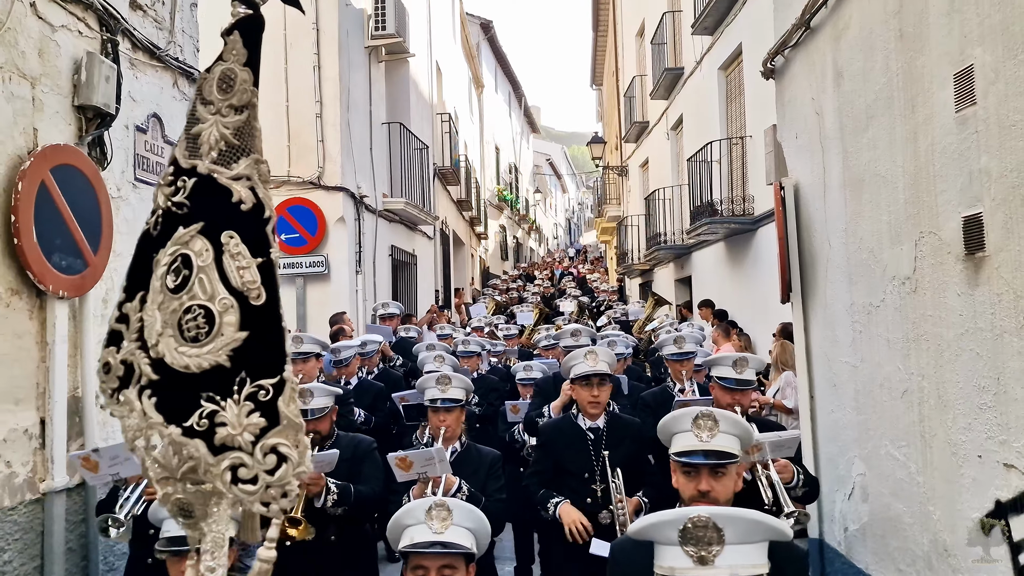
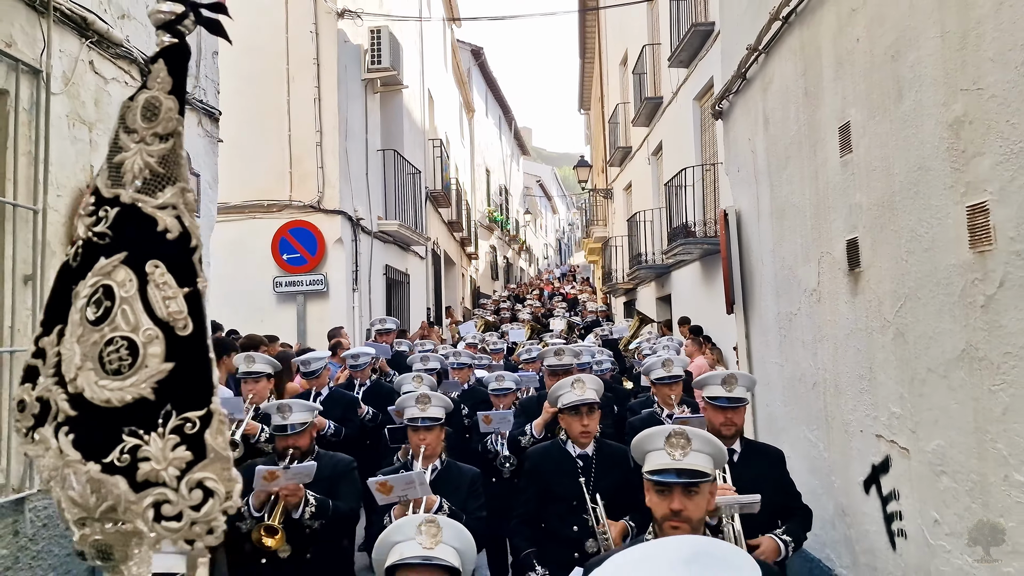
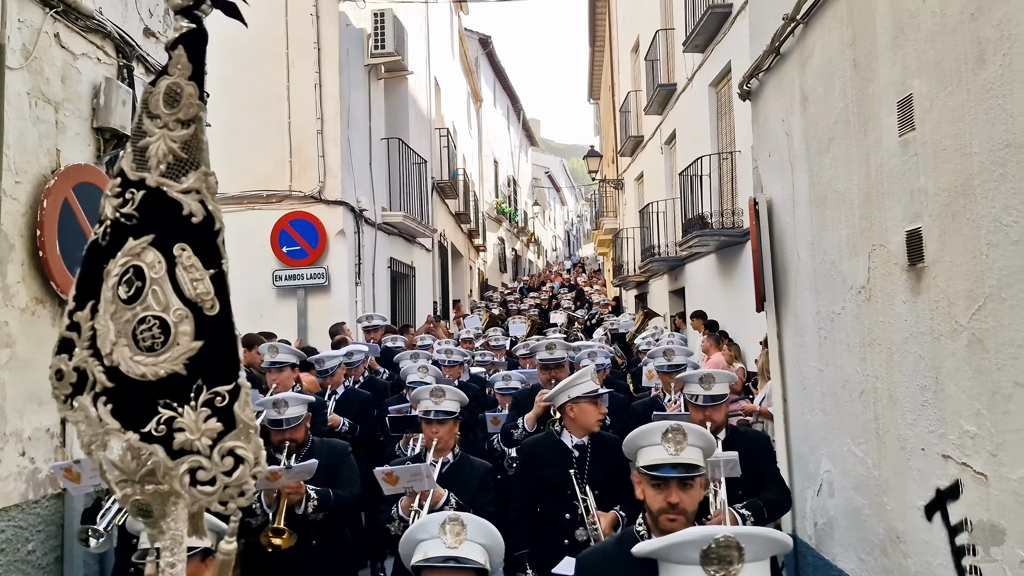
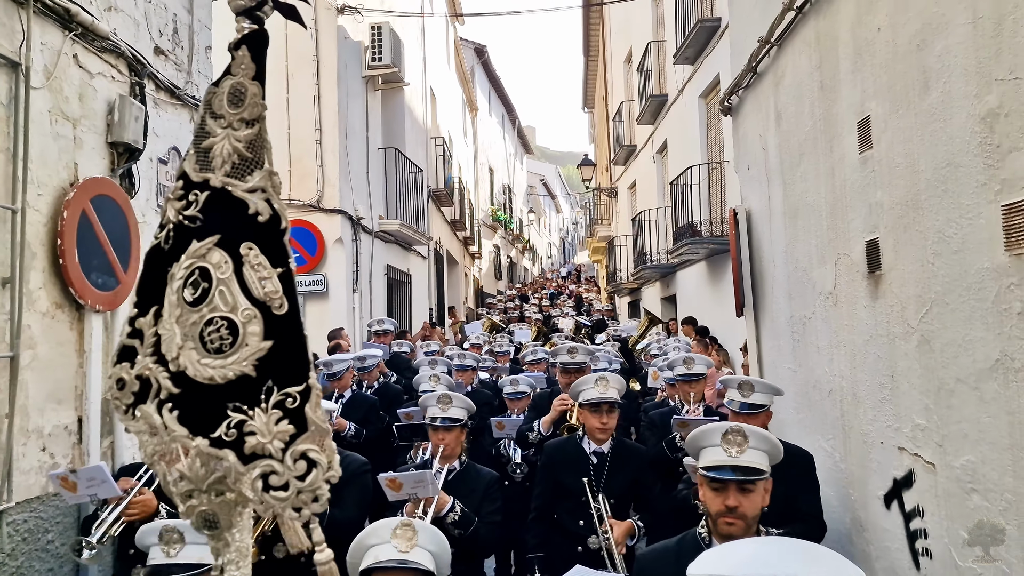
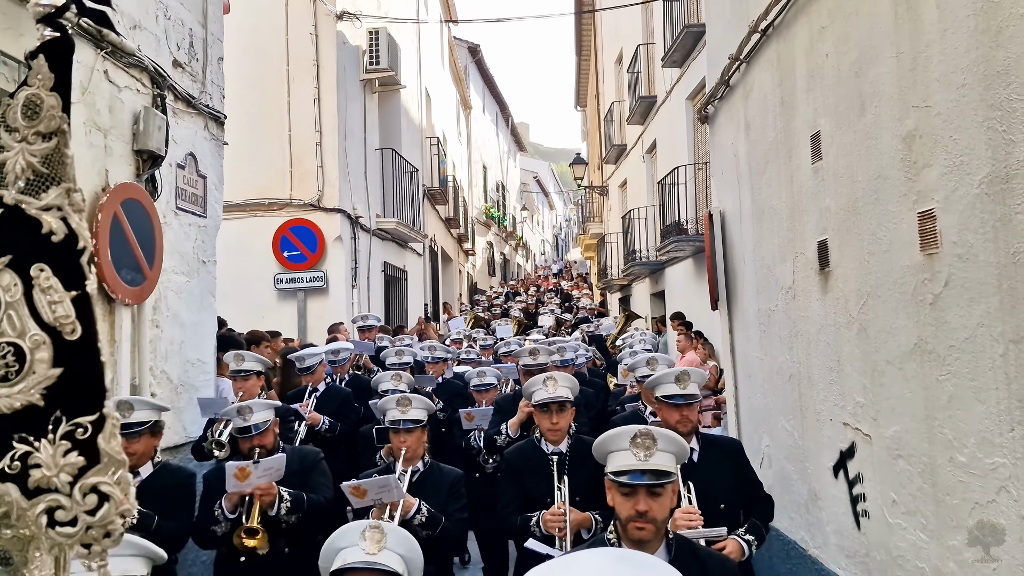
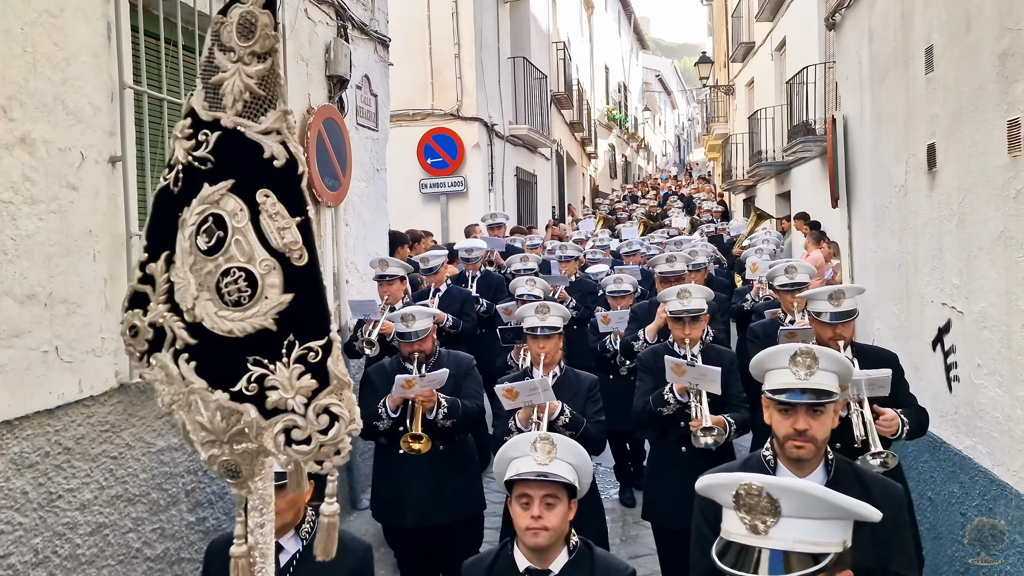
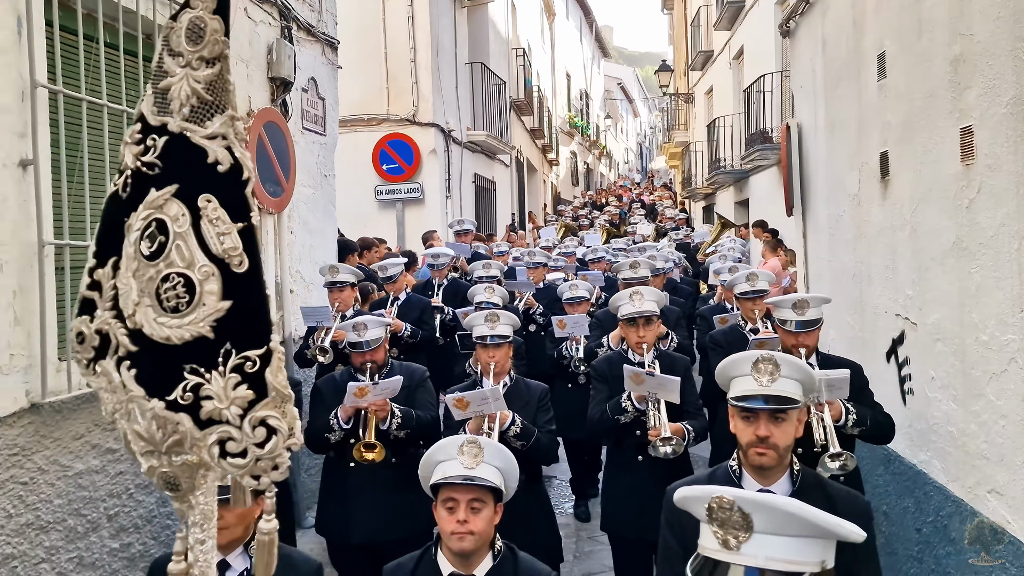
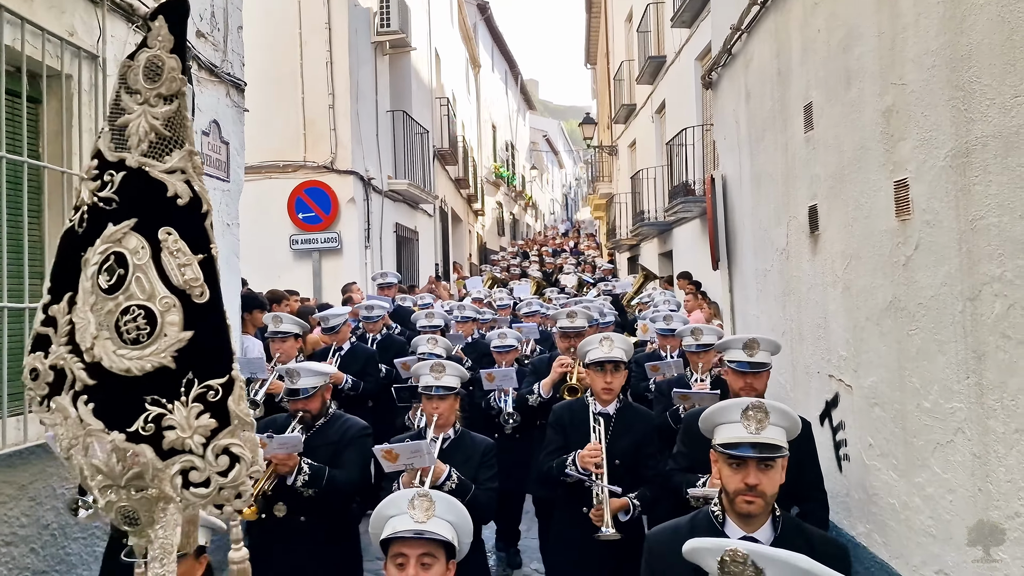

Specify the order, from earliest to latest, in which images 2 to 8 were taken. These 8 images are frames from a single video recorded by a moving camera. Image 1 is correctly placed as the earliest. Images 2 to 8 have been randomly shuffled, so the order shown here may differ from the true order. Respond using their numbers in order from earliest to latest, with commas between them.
3, 4, 2, 5, 8, 7, 6
